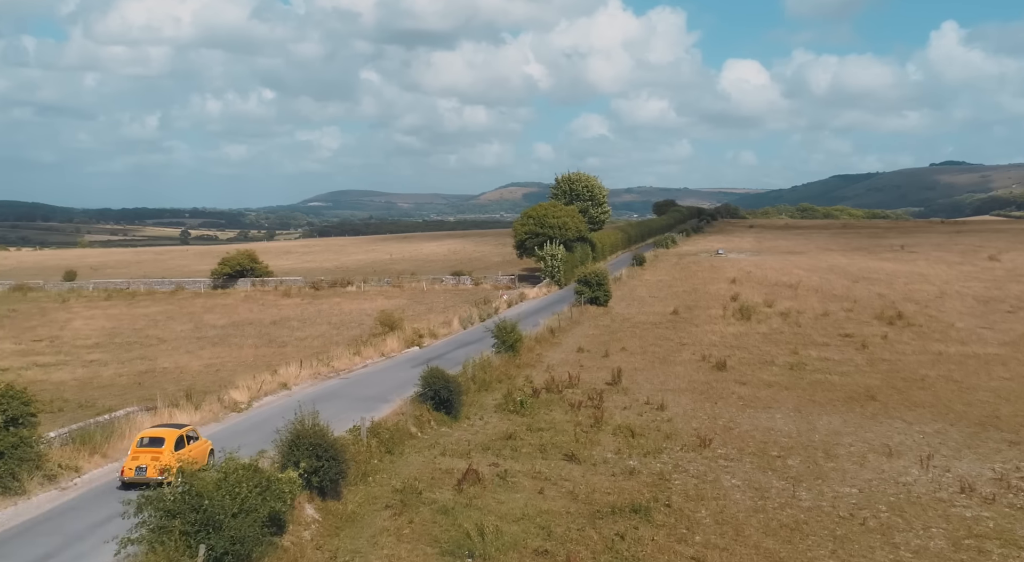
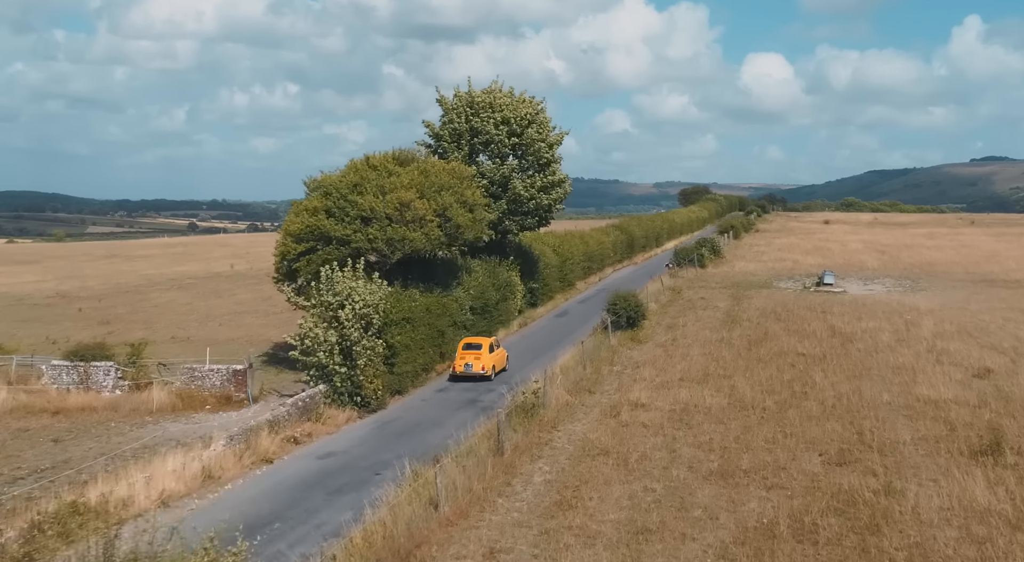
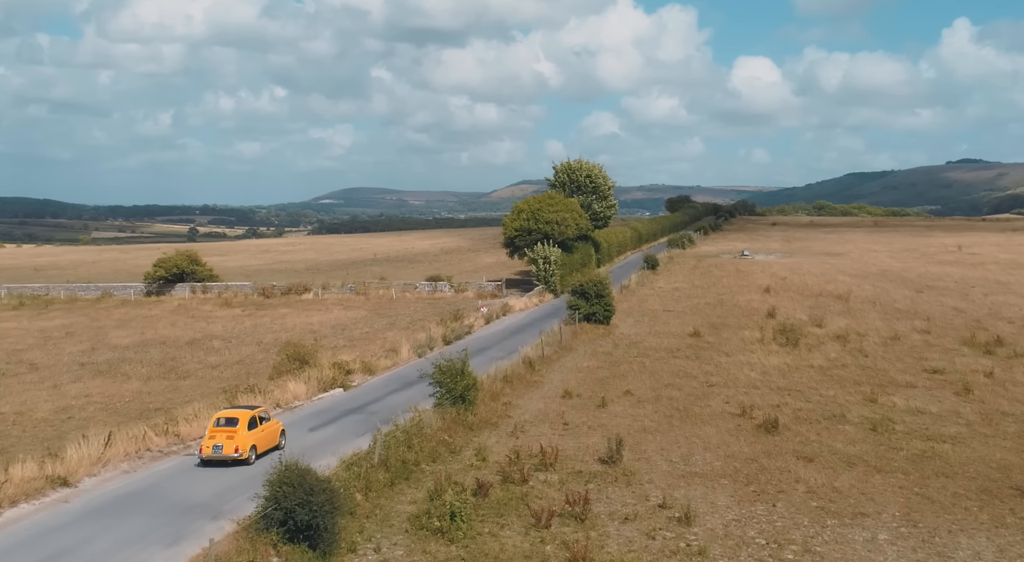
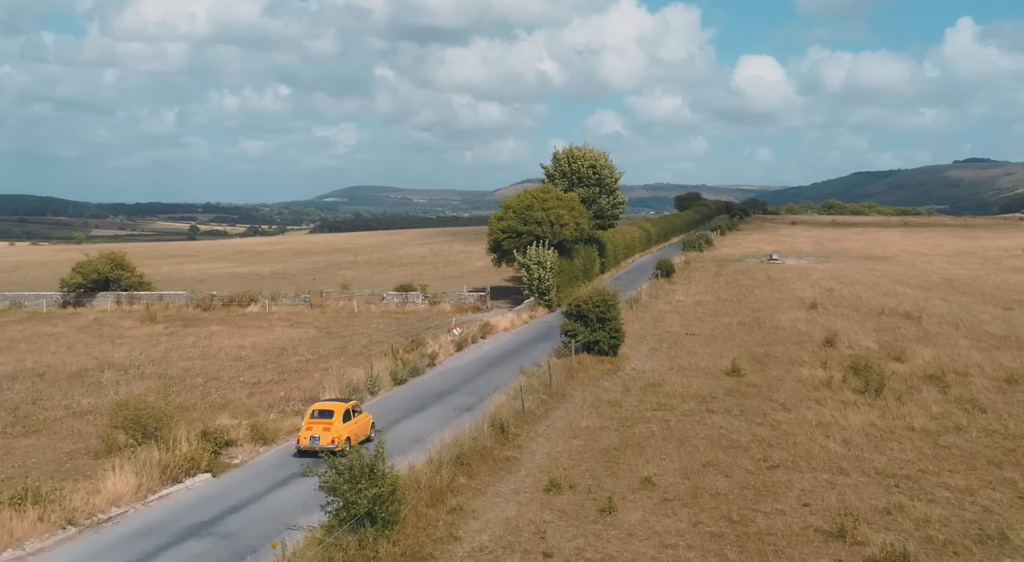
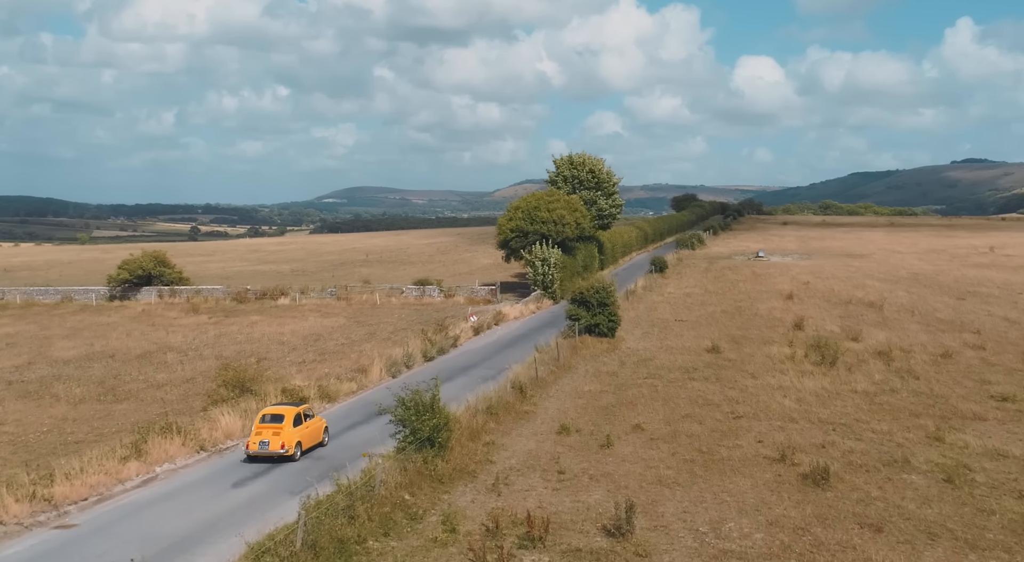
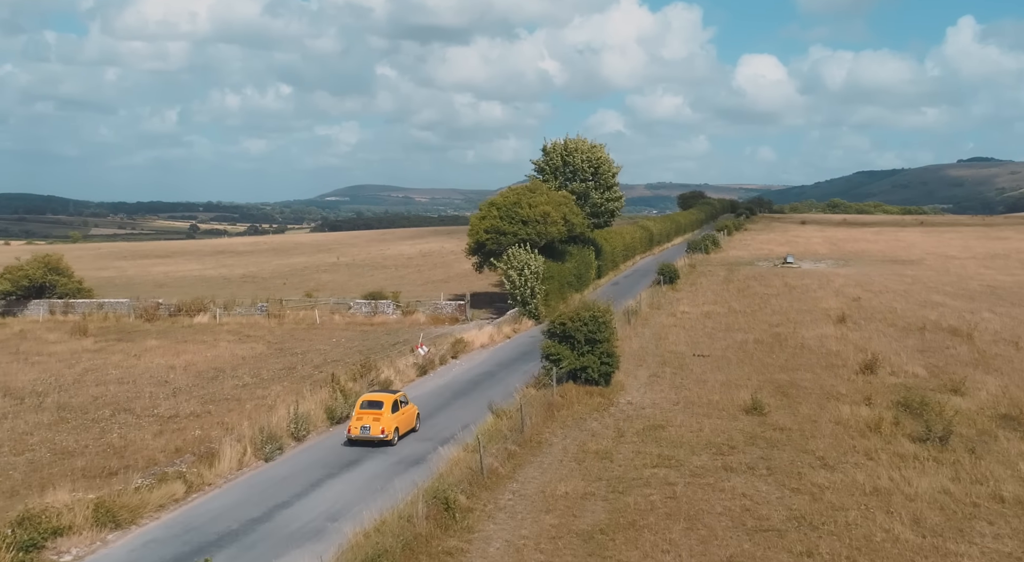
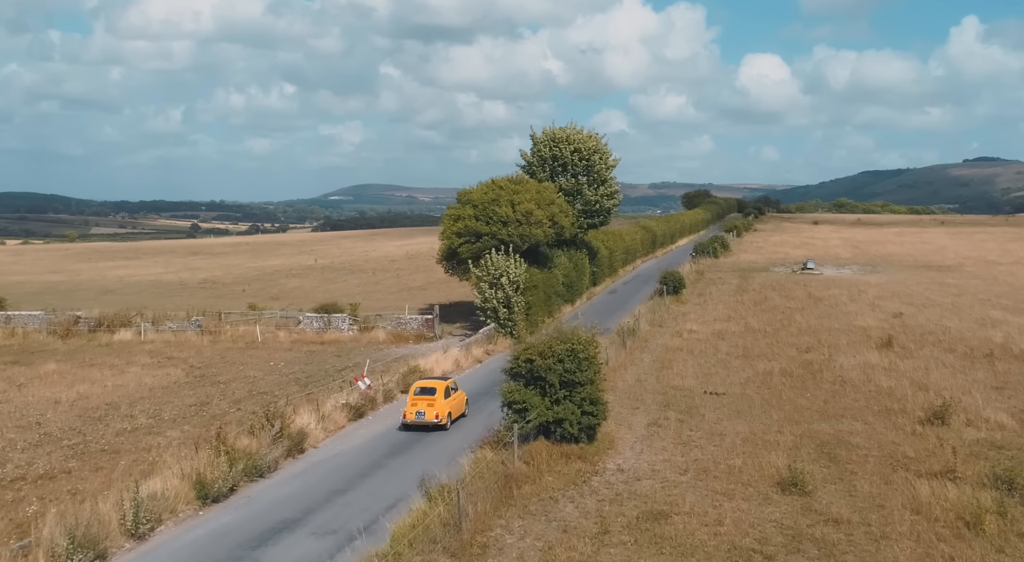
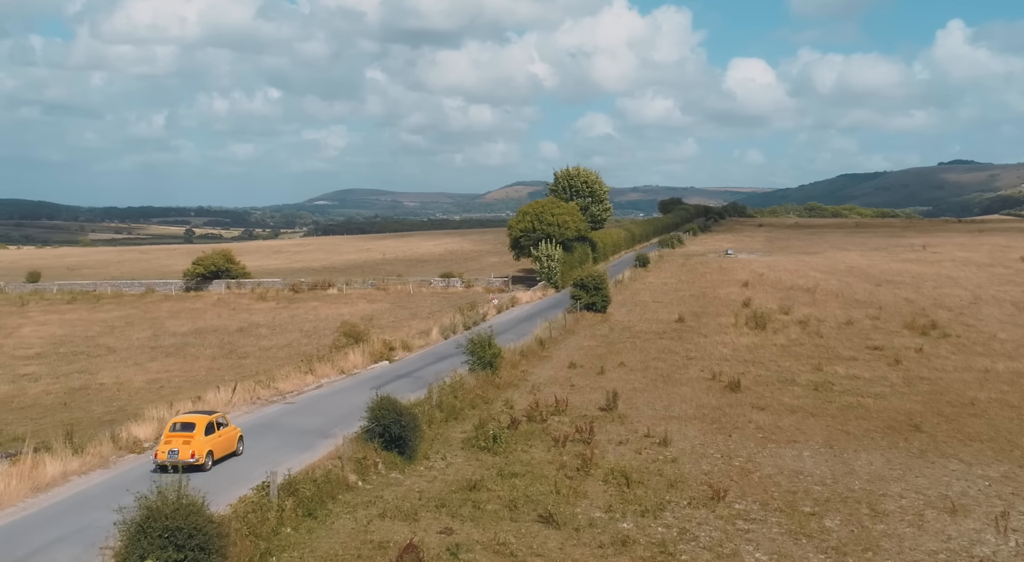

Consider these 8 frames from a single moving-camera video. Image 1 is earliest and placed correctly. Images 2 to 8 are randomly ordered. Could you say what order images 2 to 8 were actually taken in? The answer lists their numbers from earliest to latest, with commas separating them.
8, 3, 5, 4, 6, 7, 2
